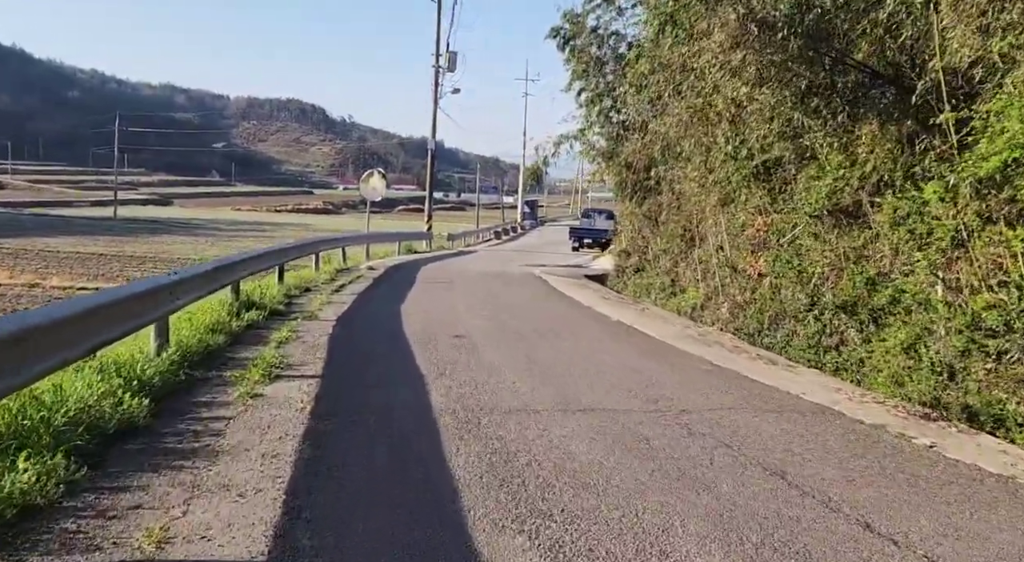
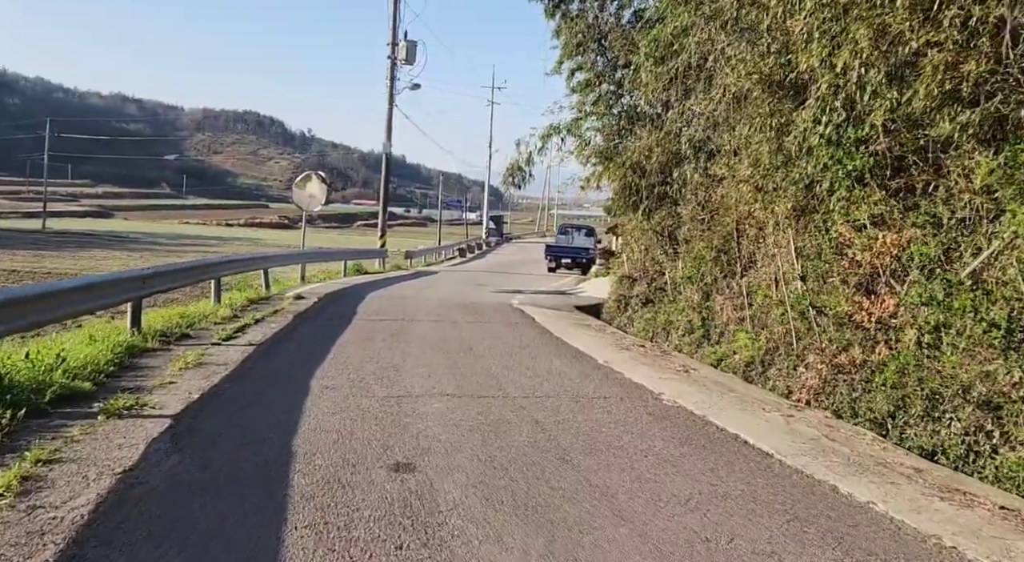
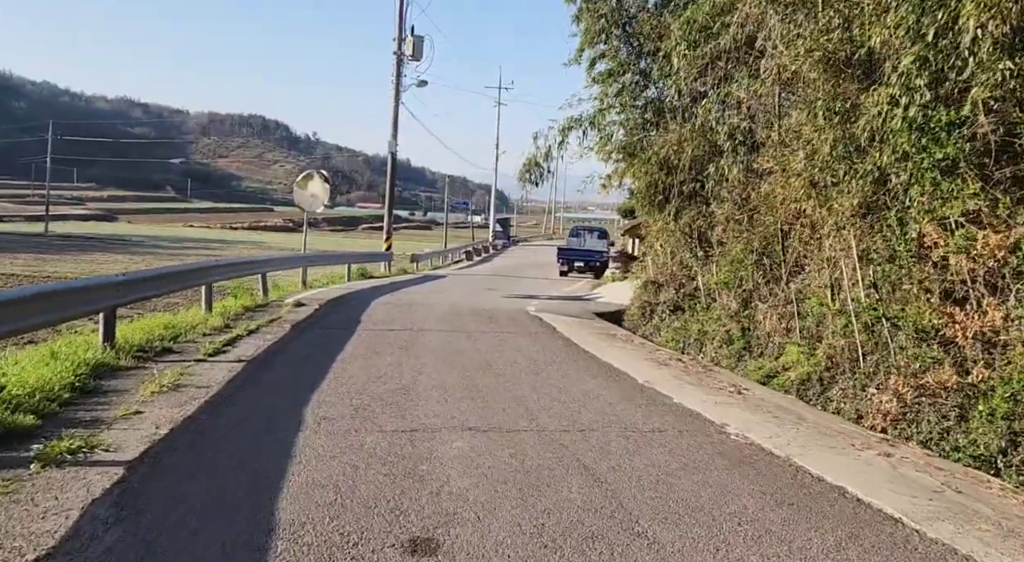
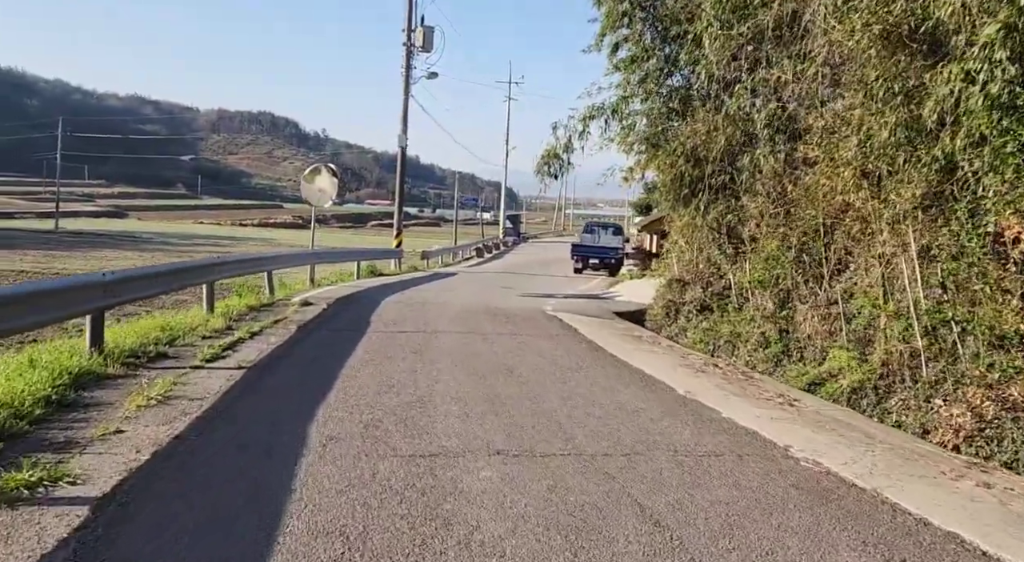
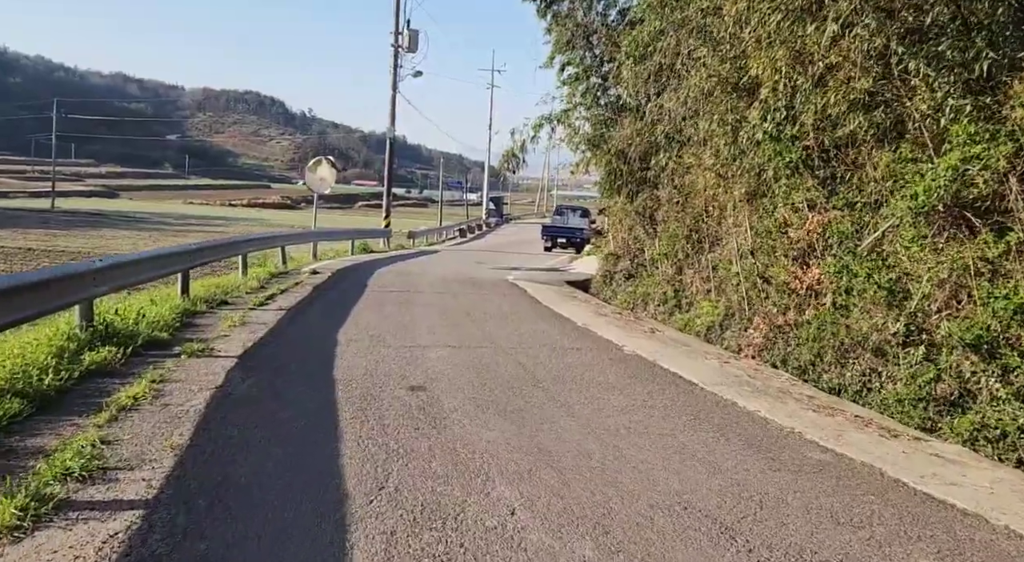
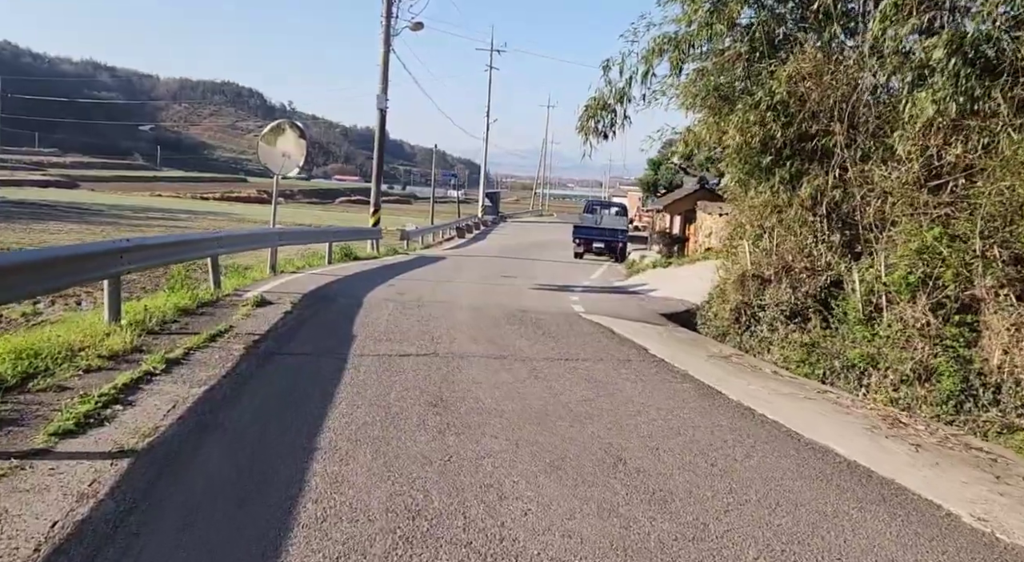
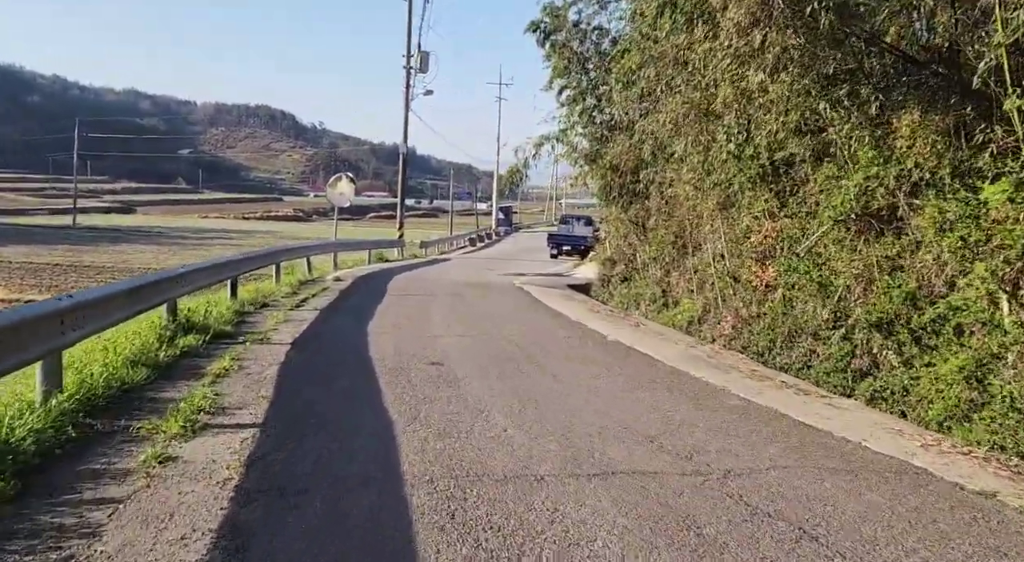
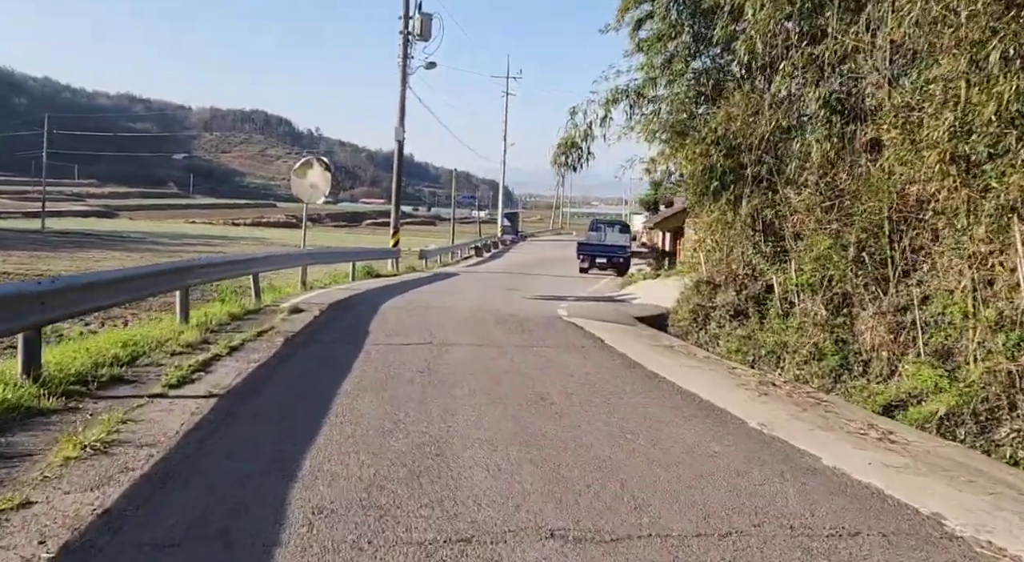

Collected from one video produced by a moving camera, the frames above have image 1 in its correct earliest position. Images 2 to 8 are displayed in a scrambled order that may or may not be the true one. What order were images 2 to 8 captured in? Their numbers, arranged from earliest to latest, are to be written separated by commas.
7, 5, 2, 3, 4, 8, 6
